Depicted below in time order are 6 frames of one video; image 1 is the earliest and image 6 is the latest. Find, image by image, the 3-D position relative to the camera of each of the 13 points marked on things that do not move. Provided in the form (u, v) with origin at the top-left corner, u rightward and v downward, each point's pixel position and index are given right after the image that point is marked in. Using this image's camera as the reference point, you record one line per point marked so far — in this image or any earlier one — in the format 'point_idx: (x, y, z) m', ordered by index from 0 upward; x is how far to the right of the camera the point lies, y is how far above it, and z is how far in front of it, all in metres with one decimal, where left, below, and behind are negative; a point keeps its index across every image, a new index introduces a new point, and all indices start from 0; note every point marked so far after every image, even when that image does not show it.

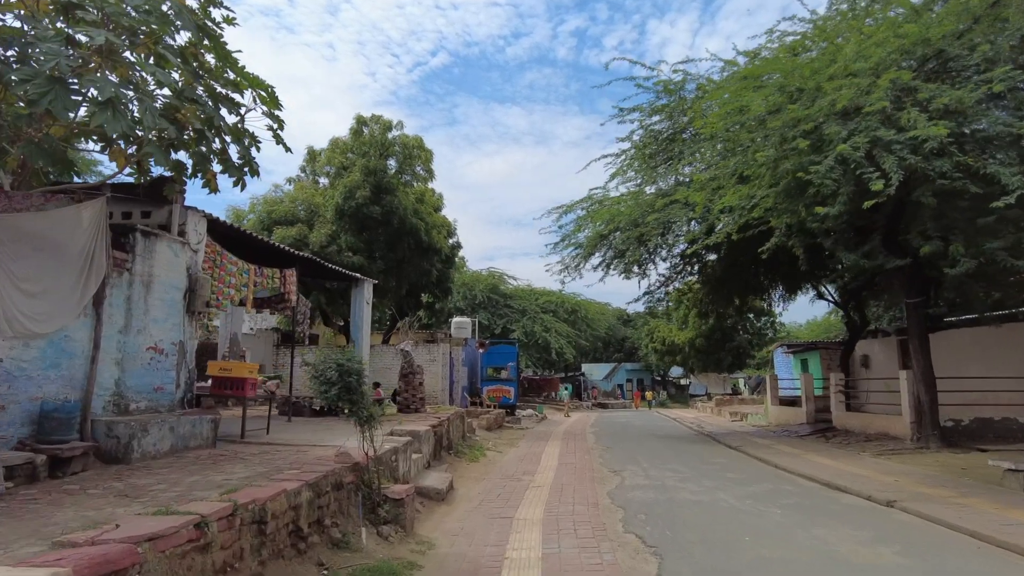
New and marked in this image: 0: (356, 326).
0: (-3.2, -0.7, +13.6) m
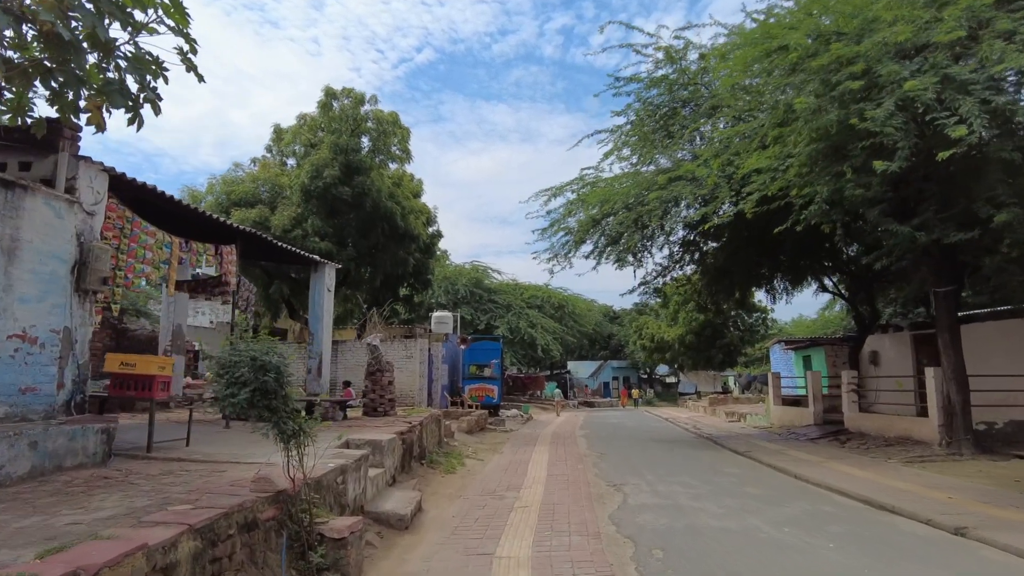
0: (-3.5, -0.4, +11.9) m
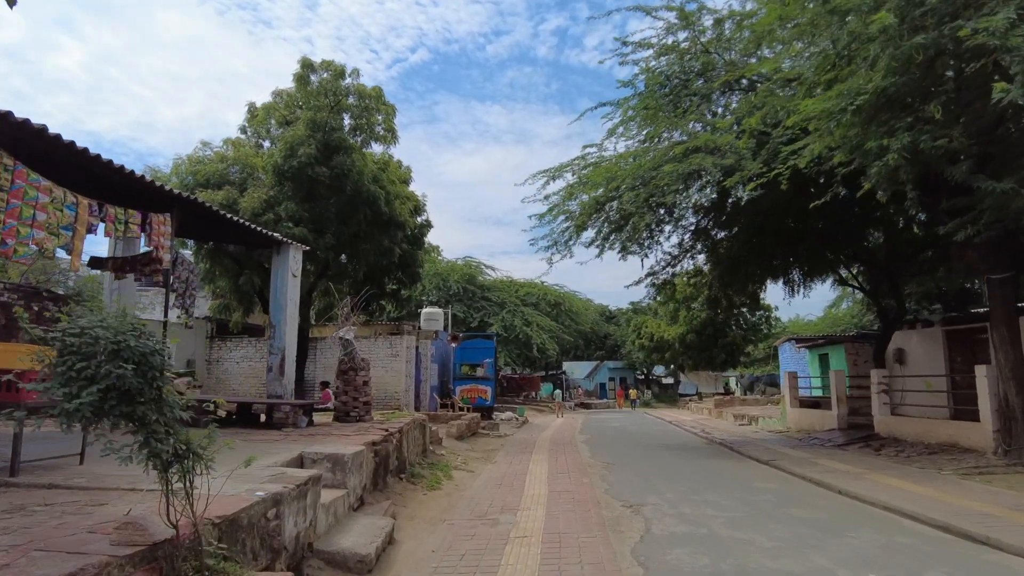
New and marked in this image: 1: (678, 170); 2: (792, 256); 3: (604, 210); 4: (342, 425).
0: (-3.6, -0.2, +10.2) m
1: (+3.2, +2.3, +12.7) m
2: (+7.6, +0.8, +18.0) m
3: (+2.1, +1.8, +14.9) m
4: (-2.4, -2.0, +9.5) m
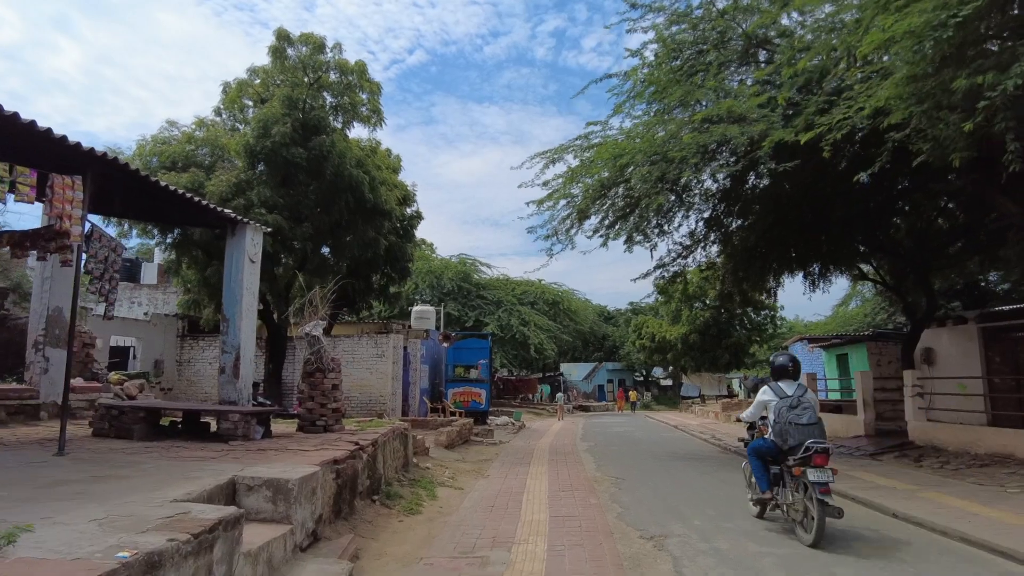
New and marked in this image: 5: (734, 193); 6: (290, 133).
0: (-3.7, 0.0, +8.8) m
1: (+3.1, +2.4, +11.3) m
2: (+7.5, +1.0, +16.6) m
3: (+2.0, +1.9, +13.4) m
4: (-2.5, -1.8, +8.0) m
5: (+5.1, +2.2, +15.3) m
6: (-5.1, +3.5, +15.1) m
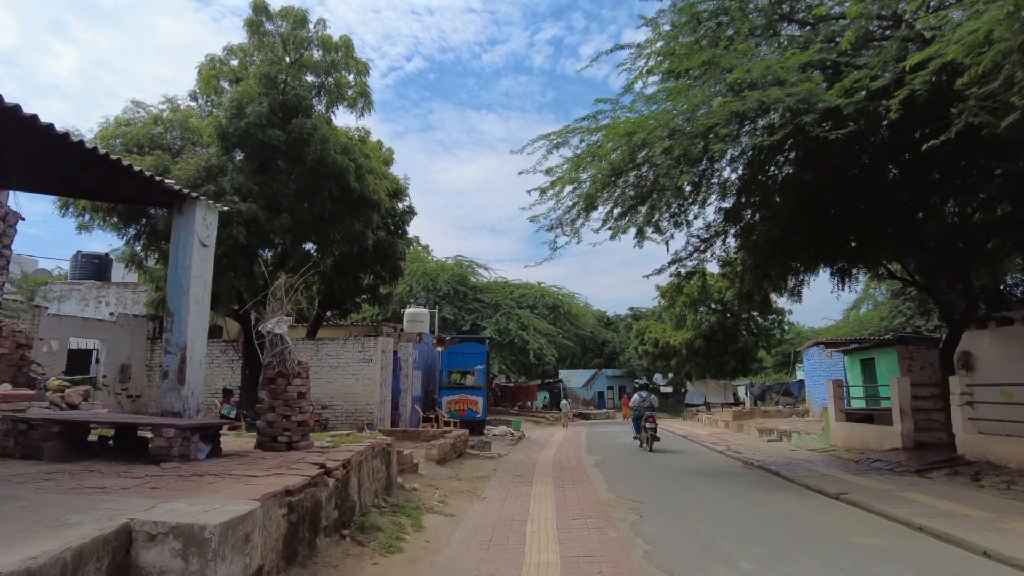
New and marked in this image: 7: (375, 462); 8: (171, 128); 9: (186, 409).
0: (-3.7, +0.1, +7.3) m
1: (+3.1, +2.5, +9.9) m
2: (+7.5, +1.0, +15.2) m
3: (+2.0, +2.0, +12.0) m
4: (-2.5, -1.7, +6.5) m
5: (+5.1, +2.3, +13.9) m
6: (-5.1, +3.6, +13.7) m
7: (-1.7, -2.1, +8.0) m
8: (-7.4, +3.5, +14.4) m
9: (-3.5, -1.3, +7.1) m
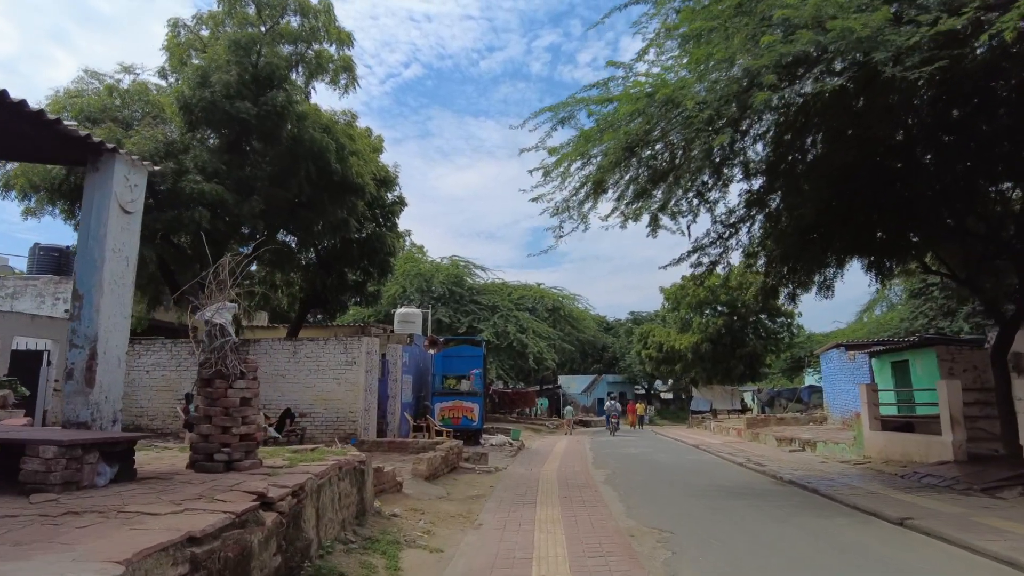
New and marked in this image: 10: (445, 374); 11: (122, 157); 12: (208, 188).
0: (-3.7, +0.3, +5.8) m
1: (+3.1, +2.7, +8.4) m
2: (+7.5, +1.1, +13.7) m
3: (+2.0, +2.2, +10.5) m
4: (-2.5, -1.5, +4.9) m
5: (+5.1, +2.4, +12.4) m
6: (-5.1, +3.7, +12.1) m
7: (-1.6, -1.9, +6.4) m
8: (-7.4, +3.6, +12.8) m
9: (-3.5, -1.1, +5.5) m
10: (-1.9, -2.4, +18.6) m
11: (-3.5, +1.1, +5.9) m
12: (-5.4, +1.8, +11.8) m
